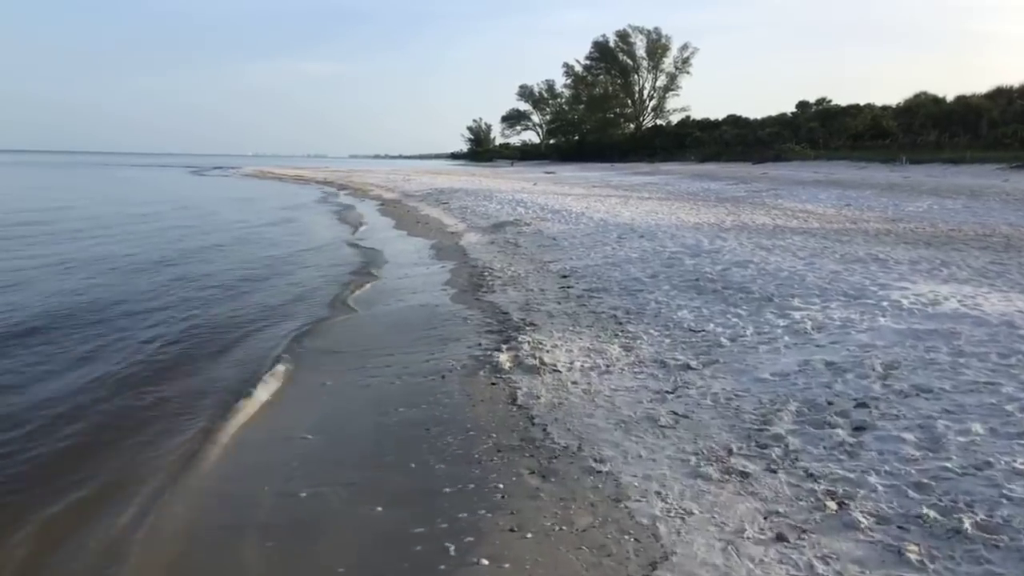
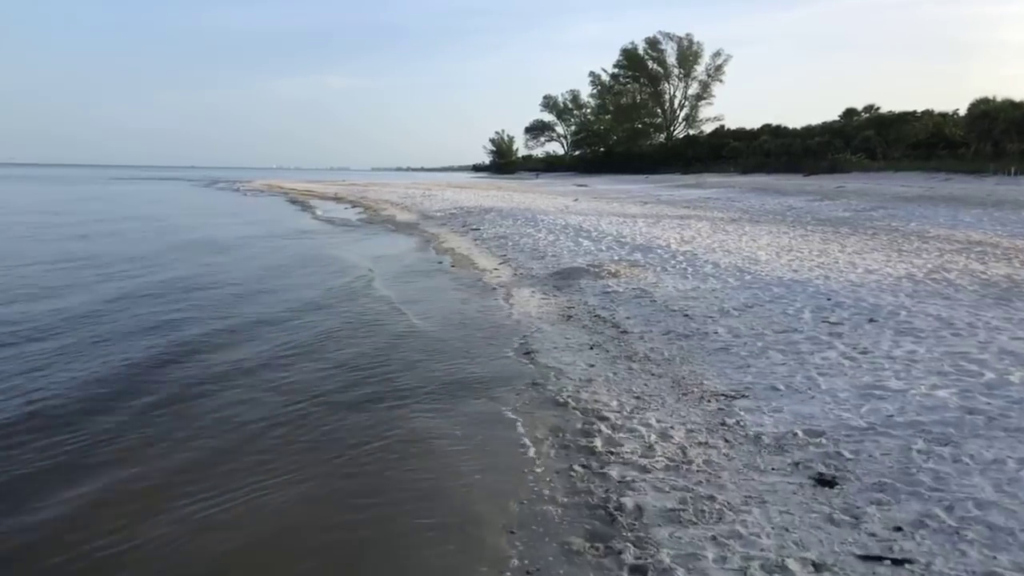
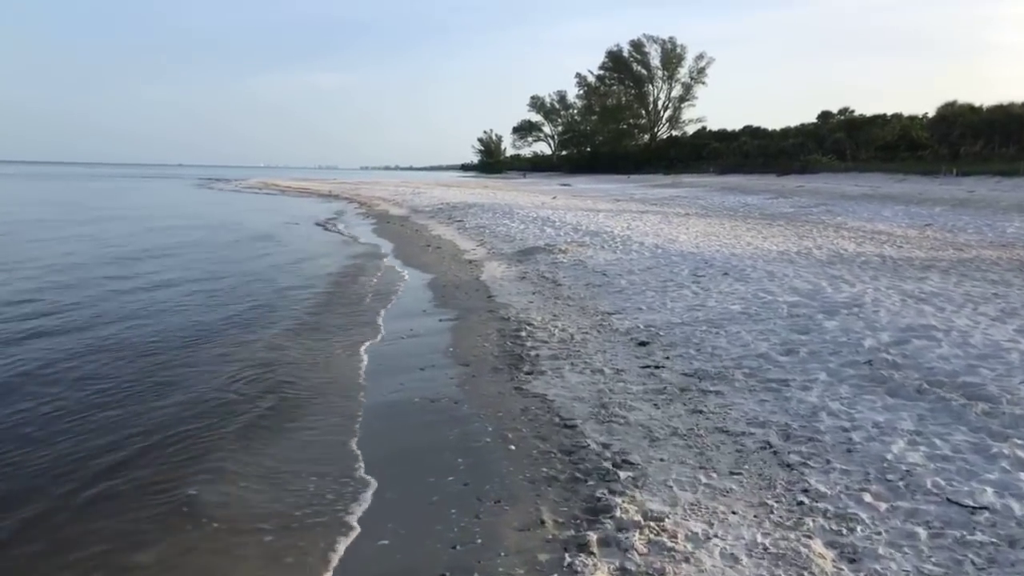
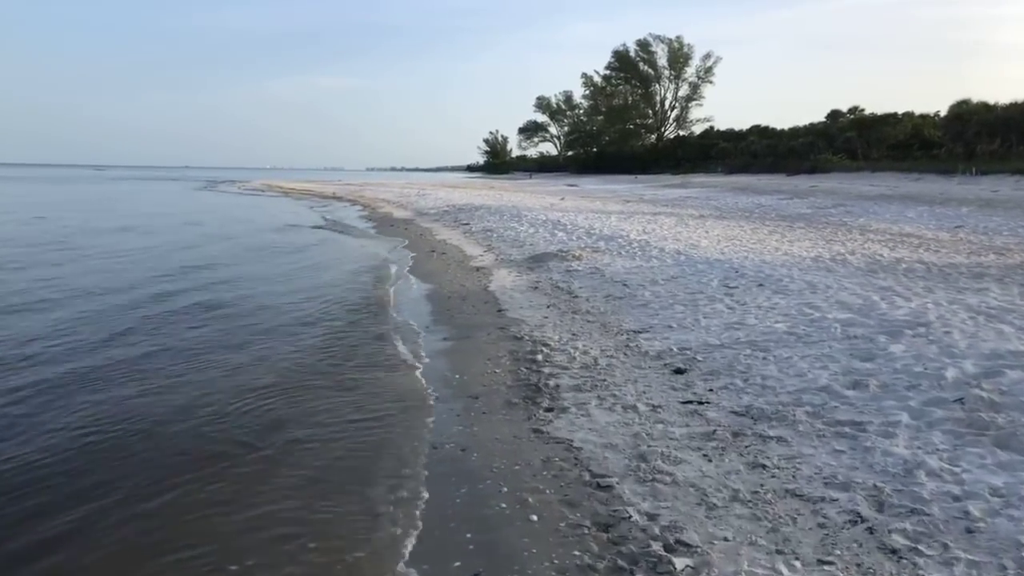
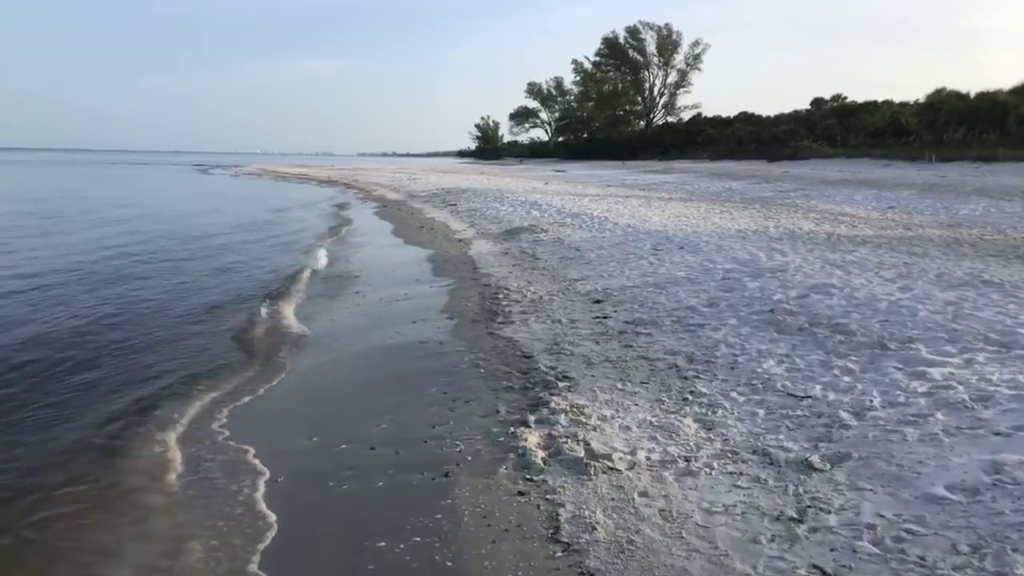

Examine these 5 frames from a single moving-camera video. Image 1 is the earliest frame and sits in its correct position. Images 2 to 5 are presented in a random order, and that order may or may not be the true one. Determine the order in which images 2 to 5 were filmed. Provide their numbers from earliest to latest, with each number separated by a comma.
5, 3, 4, 2
